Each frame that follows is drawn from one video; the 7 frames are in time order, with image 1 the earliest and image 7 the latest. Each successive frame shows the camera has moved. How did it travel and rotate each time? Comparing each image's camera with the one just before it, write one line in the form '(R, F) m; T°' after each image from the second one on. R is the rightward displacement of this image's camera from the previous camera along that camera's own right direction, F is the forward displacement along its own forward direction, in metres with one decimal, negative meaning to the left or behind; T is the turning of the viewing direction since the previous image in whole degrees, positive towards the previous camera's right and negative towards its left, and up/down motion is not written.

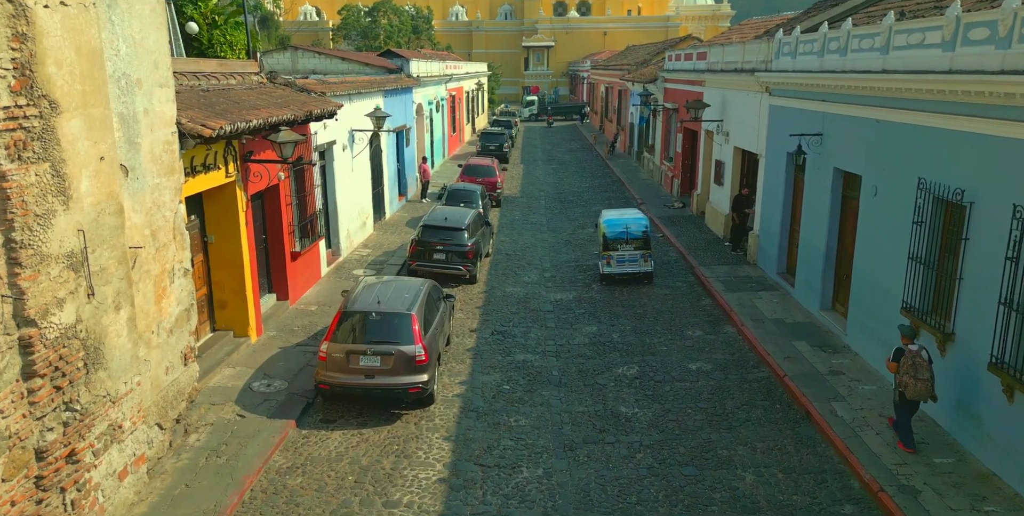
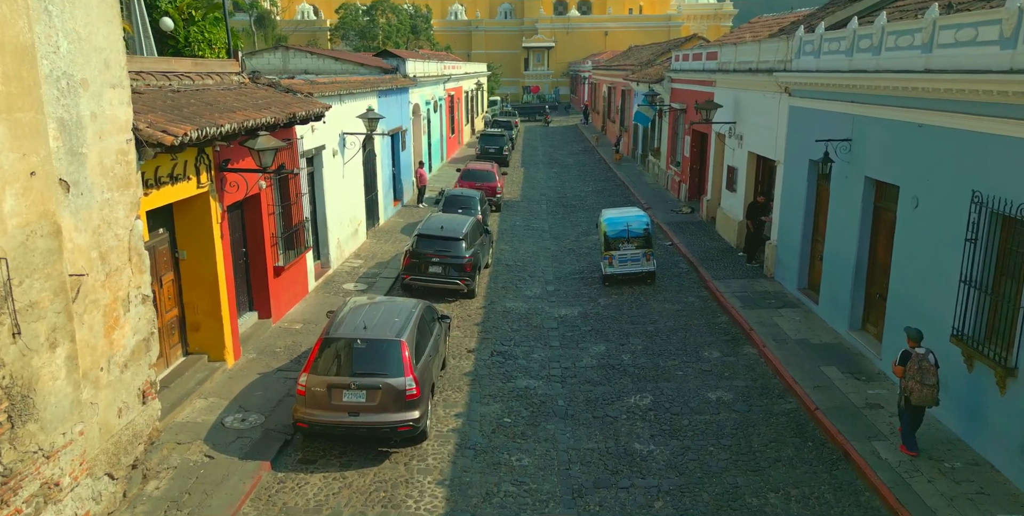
(0.0, +1.1) m; 0°
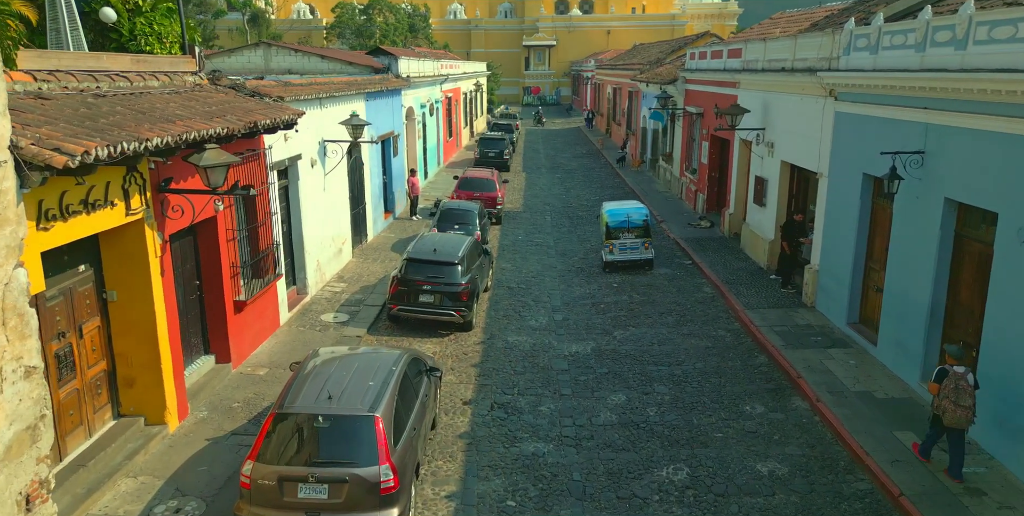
(-0.1, +2.1) m; 0°
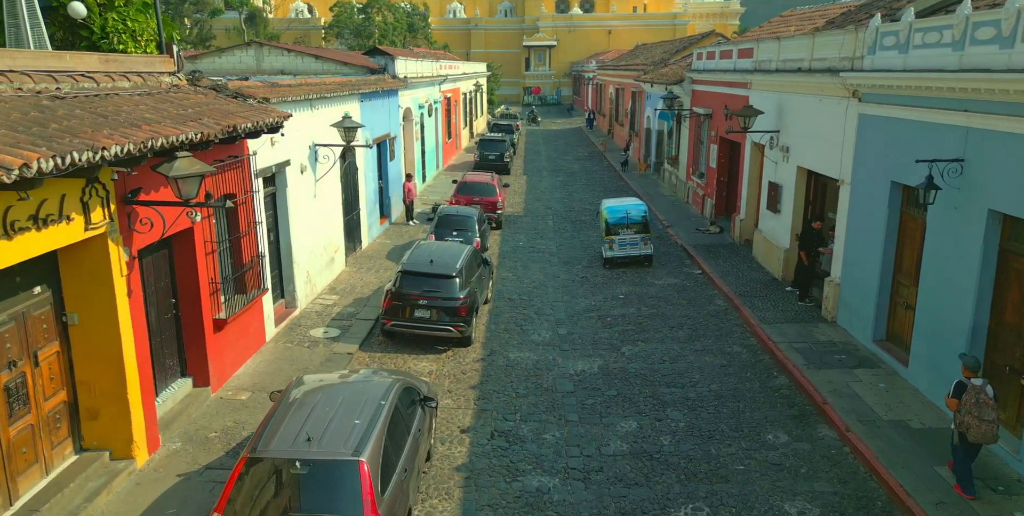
(0.0, +0.9) m; 0°
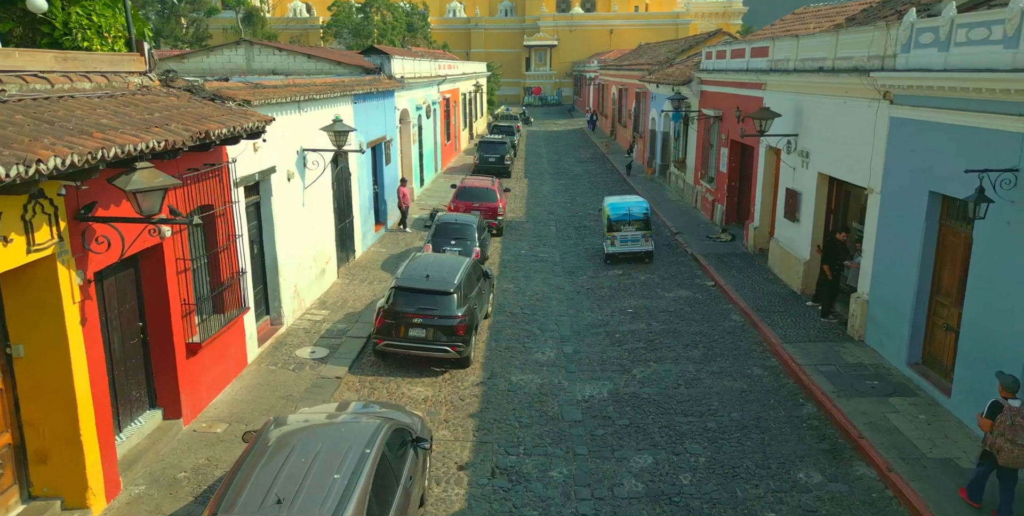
(0.0, +1.0) m; 0°
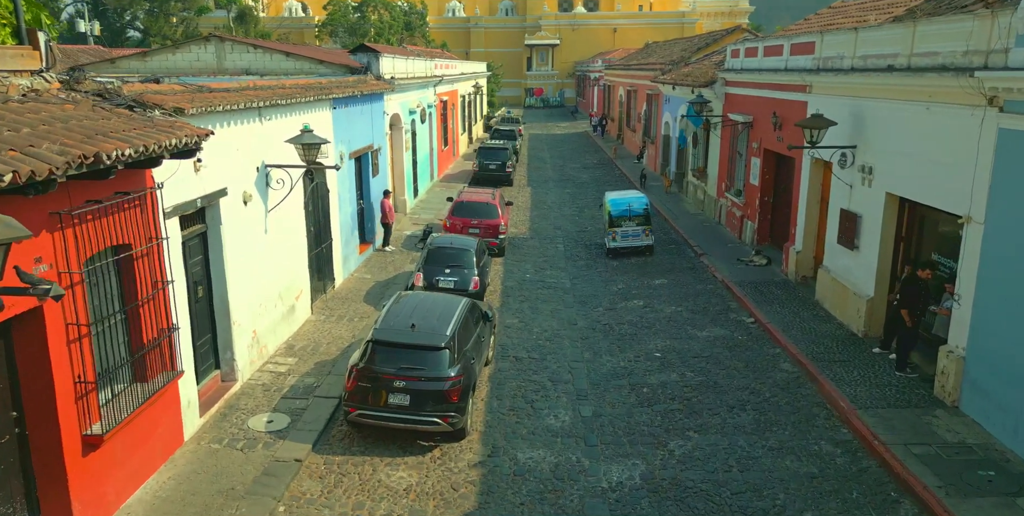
(-0.1, +2.5) m; 0°
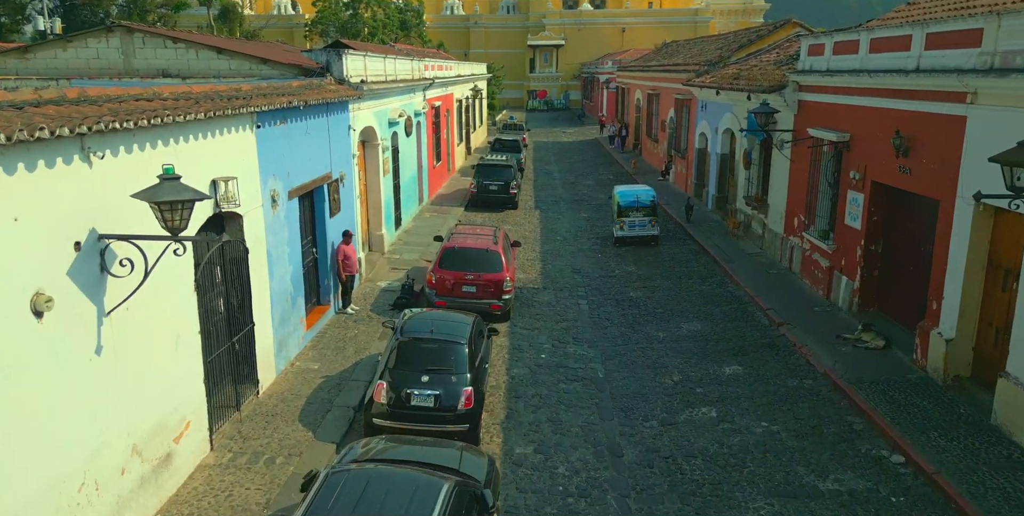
(-0.1, +5.2) m; 0°
